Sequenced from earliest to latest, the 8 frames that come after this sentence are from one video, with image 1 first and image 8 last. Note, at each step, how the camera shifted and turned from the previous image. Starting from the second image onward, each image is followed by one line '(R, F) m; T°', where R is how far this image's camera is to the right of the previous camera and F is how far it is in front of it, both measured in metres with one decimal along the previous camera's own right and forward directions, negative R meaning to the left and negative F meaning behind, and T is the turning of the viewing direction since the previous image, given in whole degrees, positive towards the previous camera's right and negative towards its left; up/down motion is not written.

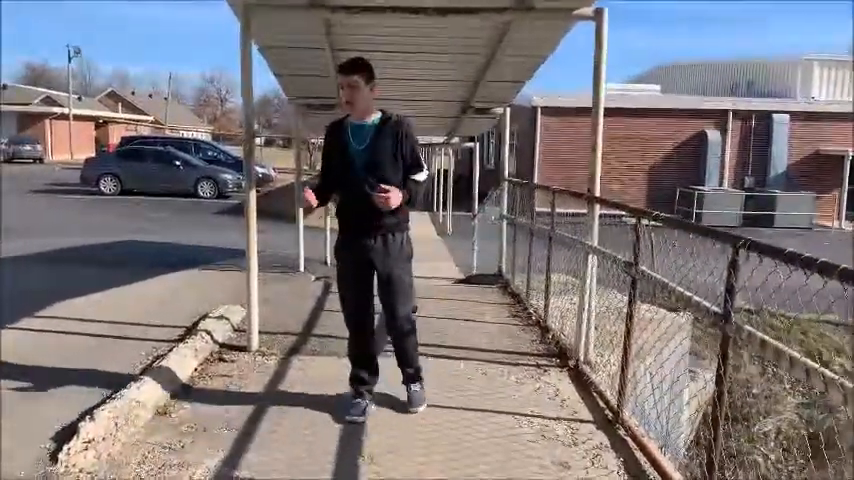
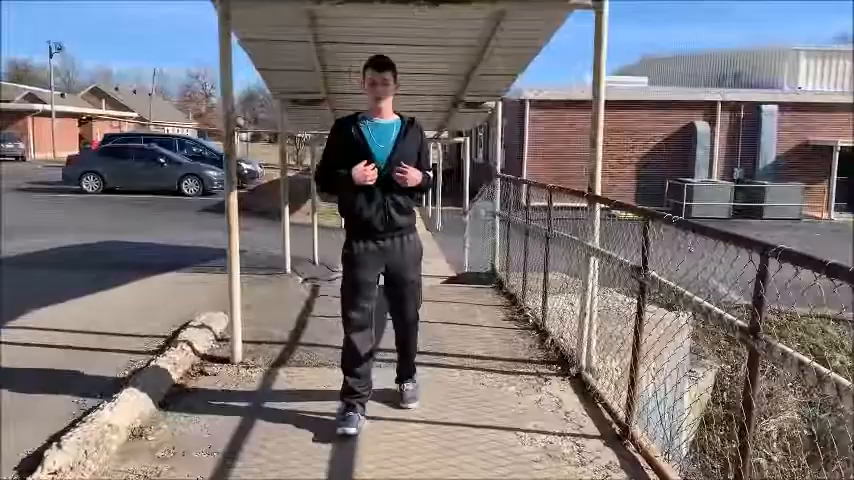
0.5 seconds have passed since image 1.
(0.0, +0.2) m; +1°
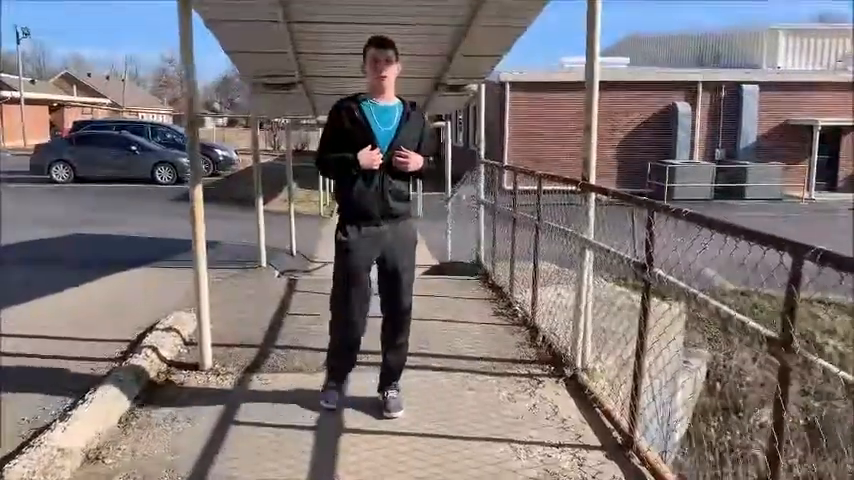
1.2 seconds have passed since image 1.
(0.0, +0.3) m; +2°
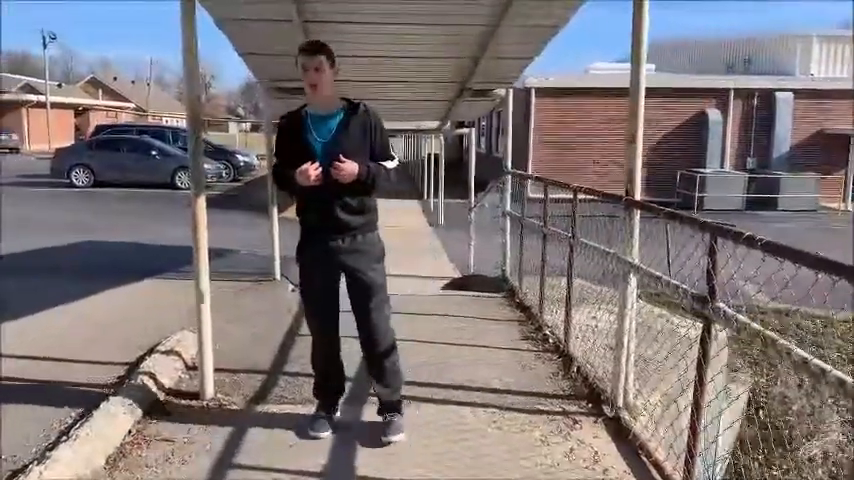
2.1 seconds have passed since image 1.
(0.0, +0.4) m; -2°
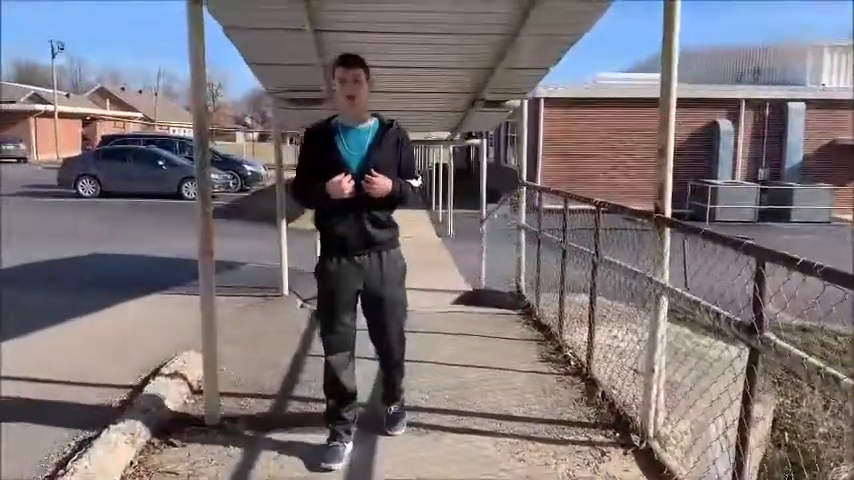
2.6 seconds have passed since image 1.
(-0.1, +0.2) m; 0°
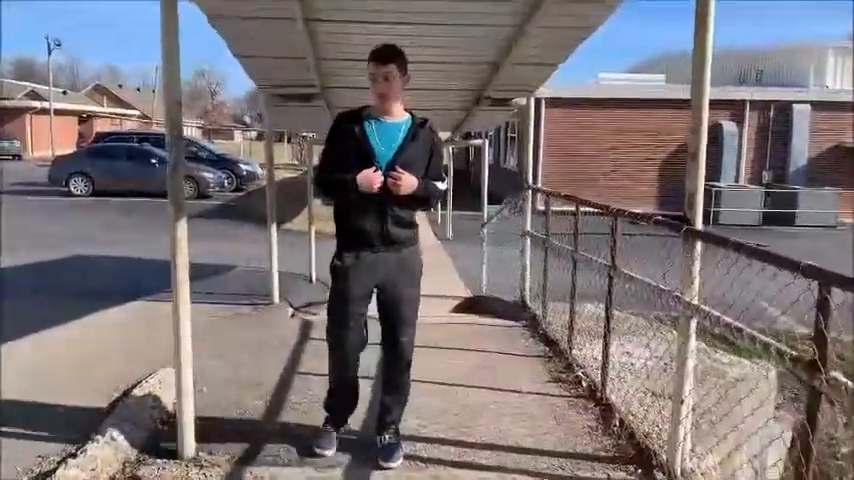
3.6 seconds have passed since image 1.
(0.0, +0.4) m; 0°
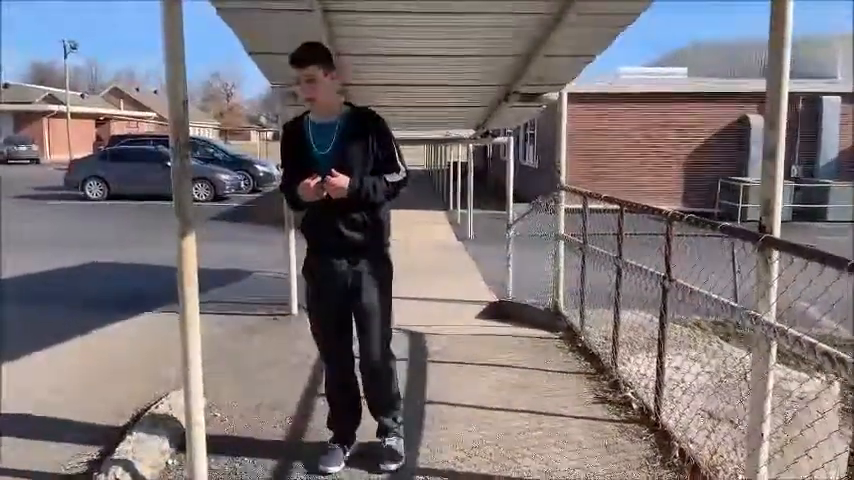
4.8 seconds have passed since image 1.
(-0.1, +0.3) m; -1°
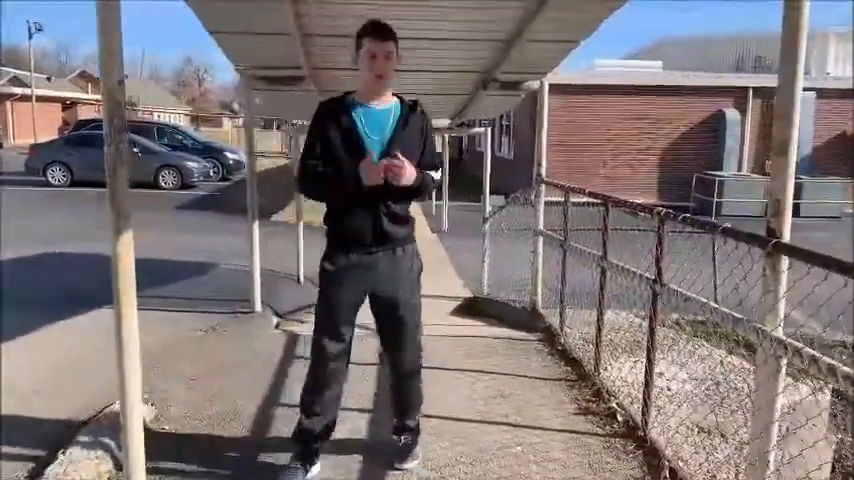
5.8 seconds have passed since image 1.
(0.0, +0.3) m; +2°
